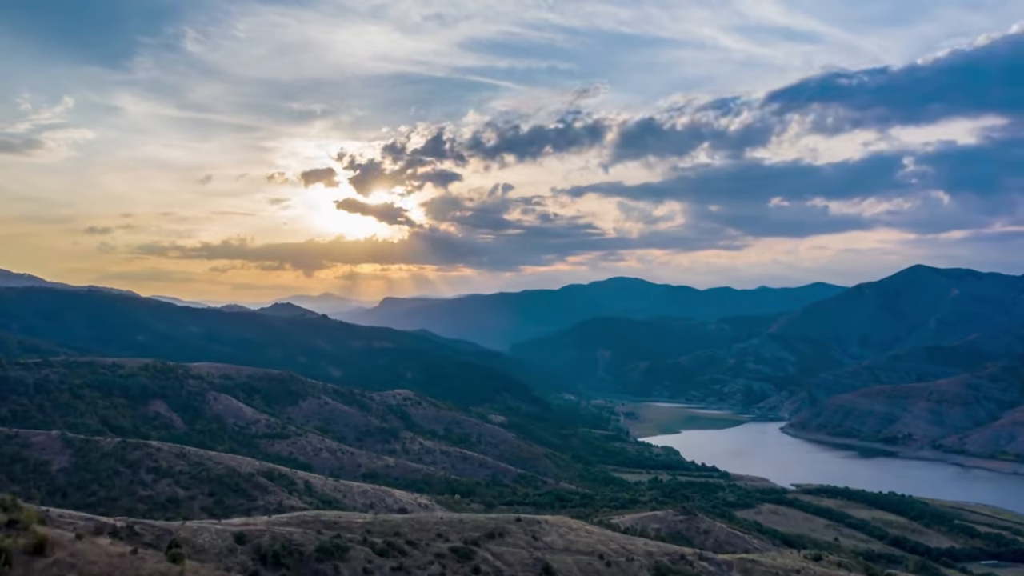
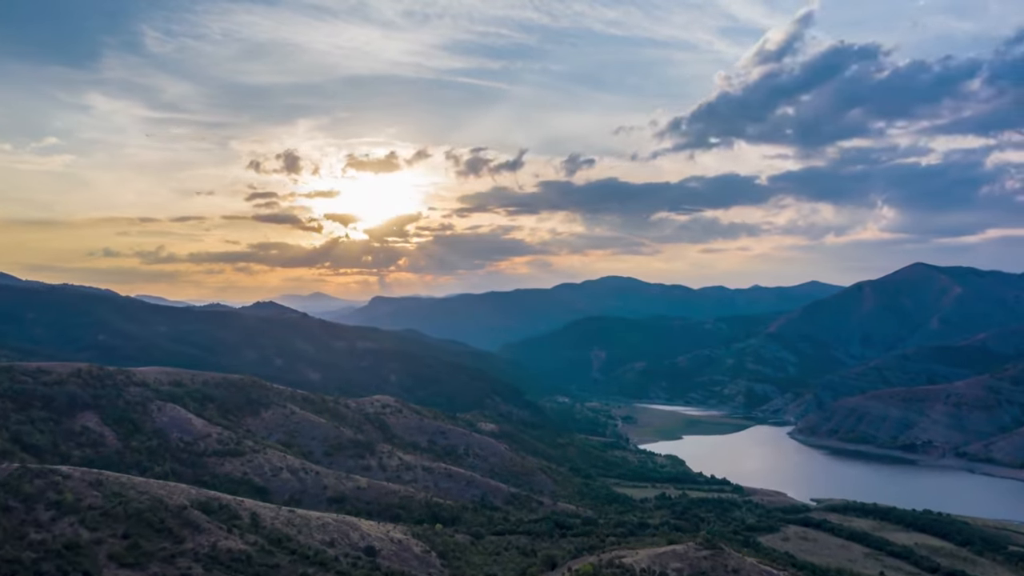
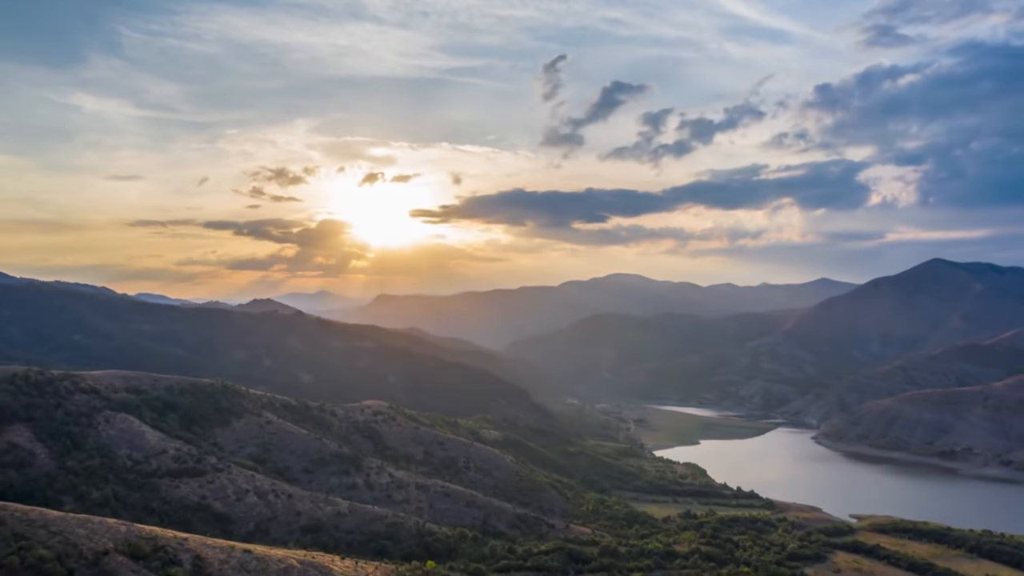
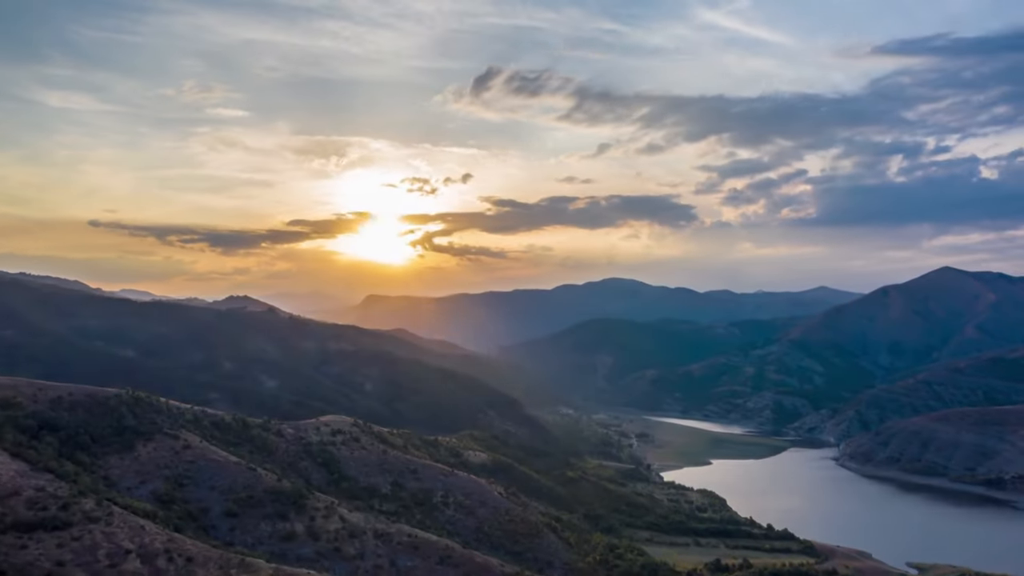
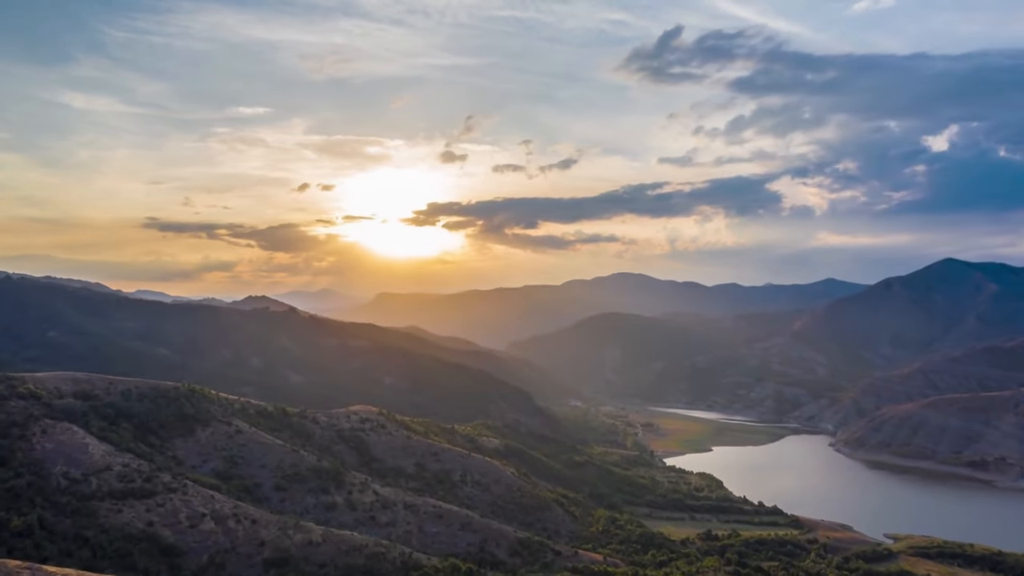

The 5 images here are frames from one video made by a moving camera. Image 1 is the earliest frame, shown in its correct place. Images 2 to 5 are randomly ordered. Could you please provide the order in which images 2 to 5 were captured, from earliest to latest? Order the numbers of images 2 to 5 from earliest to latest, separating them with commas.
2, 3, 5, 4
